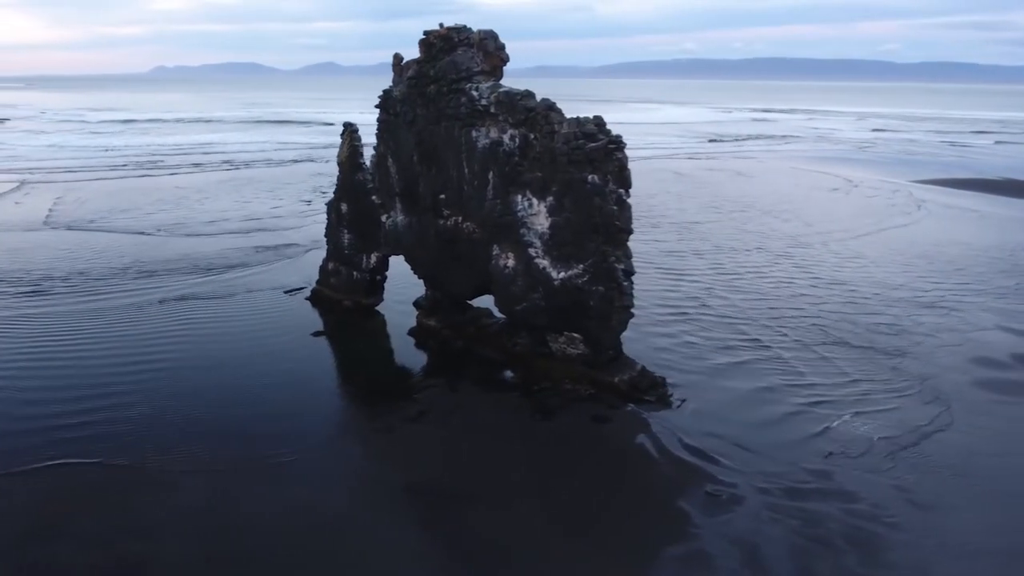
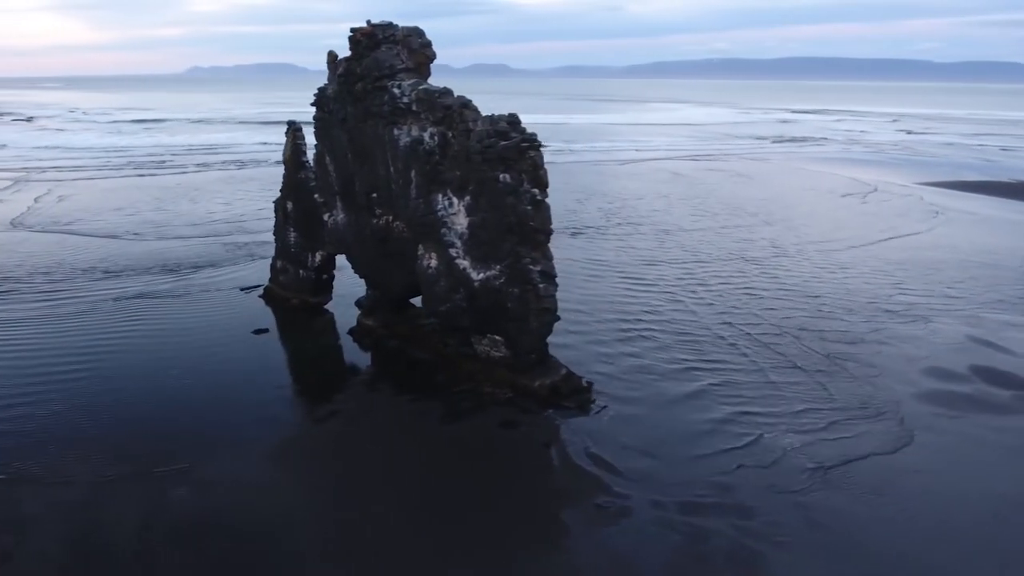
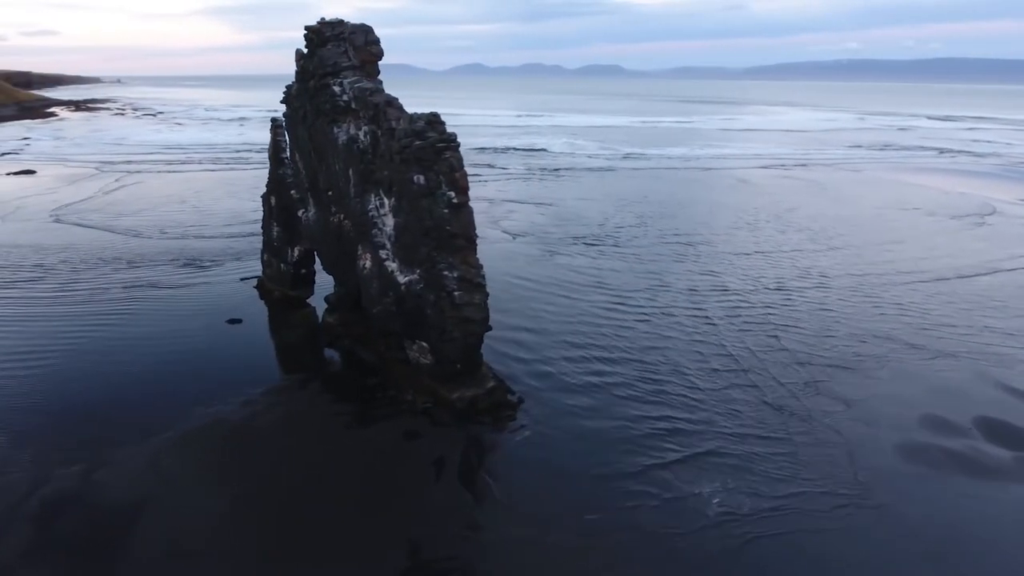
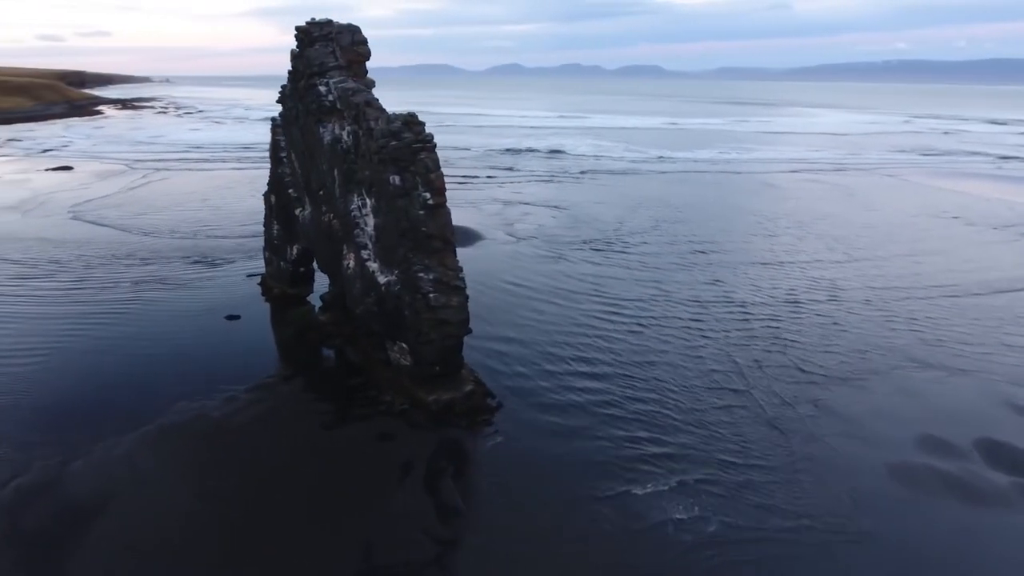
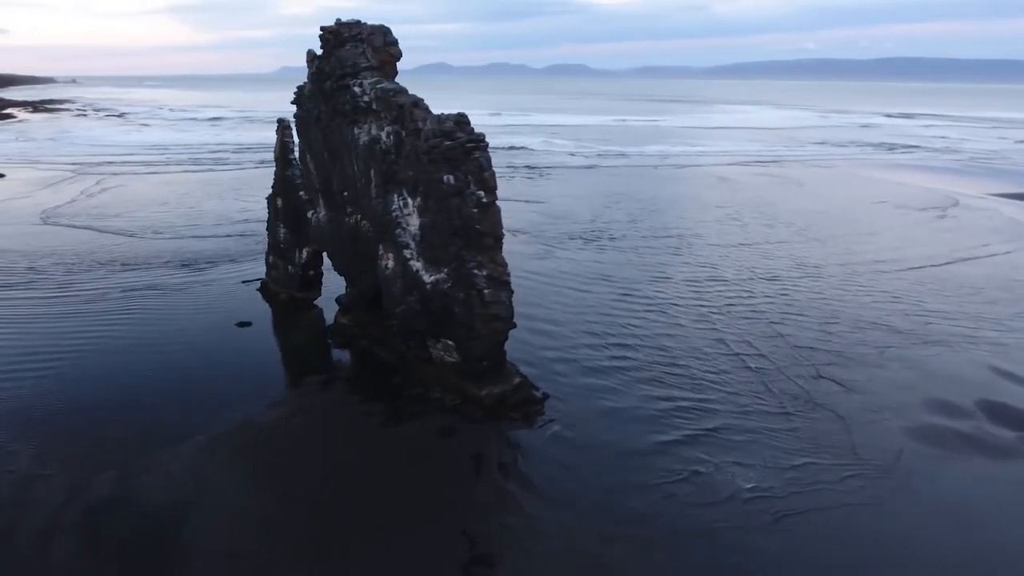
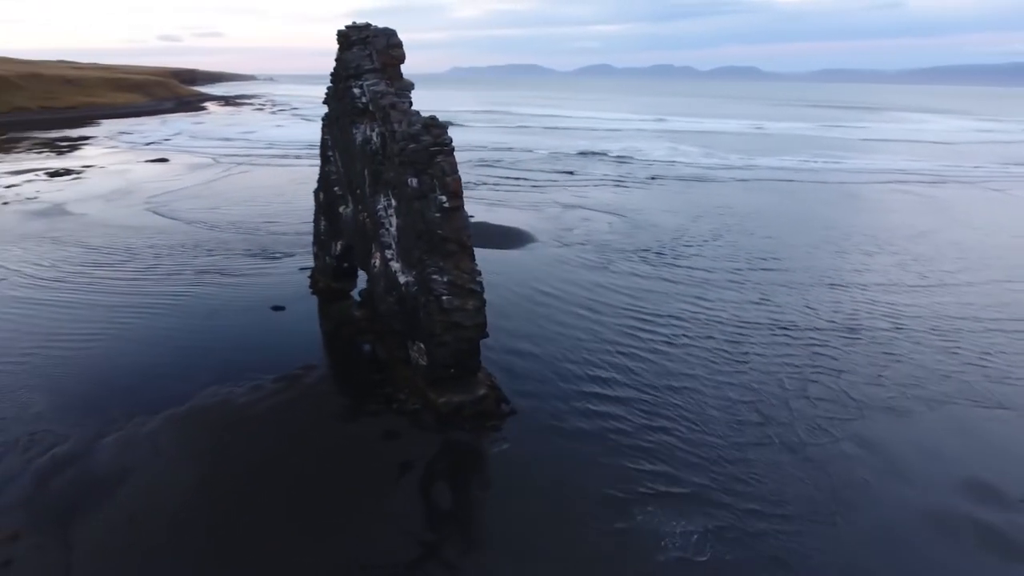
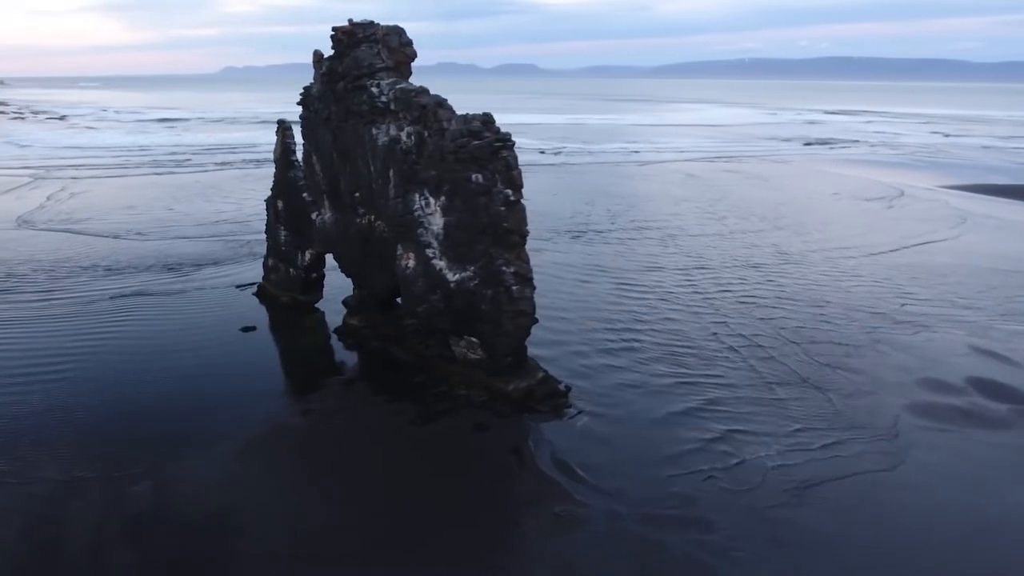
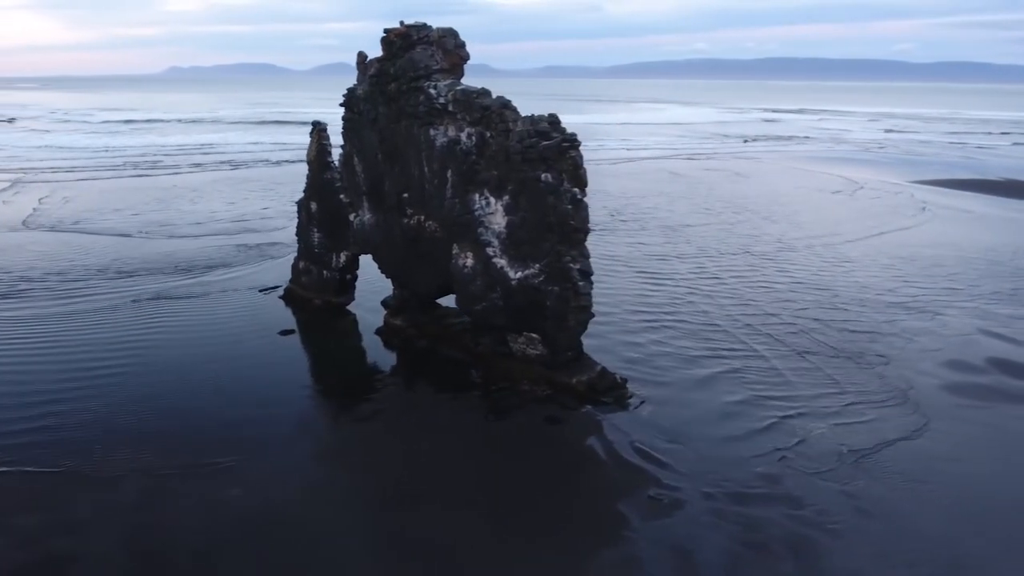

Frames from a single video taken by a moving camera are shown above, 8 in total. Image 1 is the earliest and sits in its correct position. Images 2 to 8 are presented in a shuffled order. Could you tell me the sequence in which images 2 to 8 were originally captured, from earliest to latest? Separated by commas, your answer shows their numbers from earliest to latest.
8, 2, 7, 5, 3, 4, 6
